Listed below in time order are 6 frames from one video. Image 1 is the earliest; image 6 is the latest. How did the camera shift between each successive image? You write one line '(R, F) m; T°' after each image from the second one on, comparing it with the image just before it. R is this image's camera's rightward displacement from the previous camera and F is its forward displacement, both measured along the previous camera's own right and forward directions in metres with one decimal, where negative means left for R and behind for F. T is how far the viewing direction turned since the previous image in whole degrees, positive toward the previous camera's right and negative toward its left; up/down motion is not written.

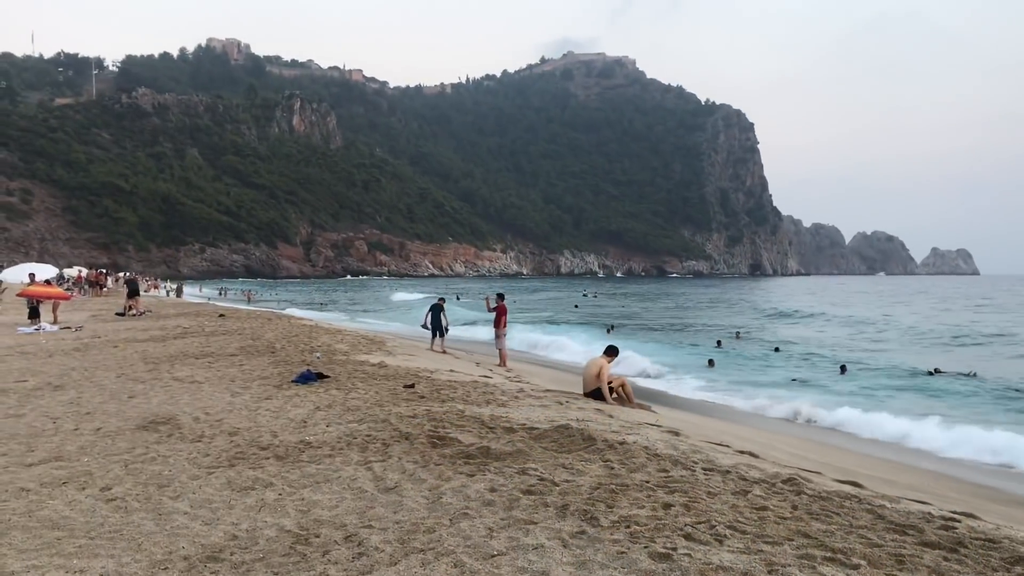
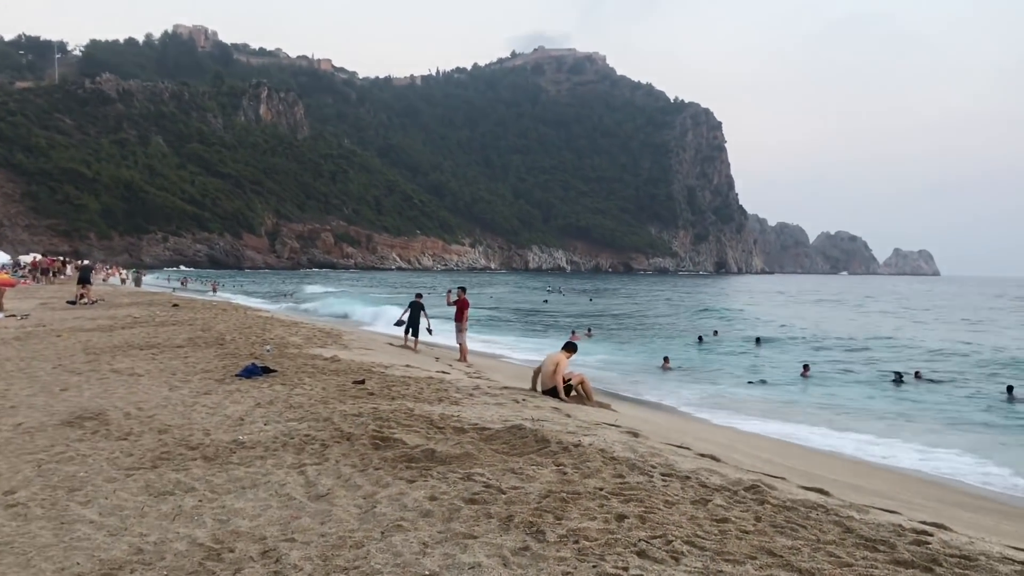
(+0.1, +0.4) m; +2°
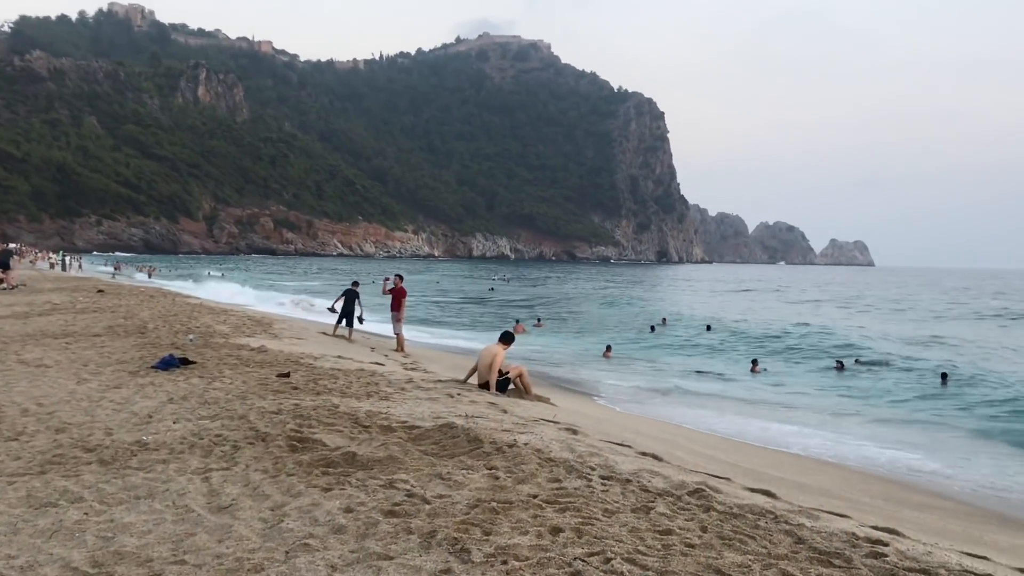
(+0.1, +0.4) m; +3°
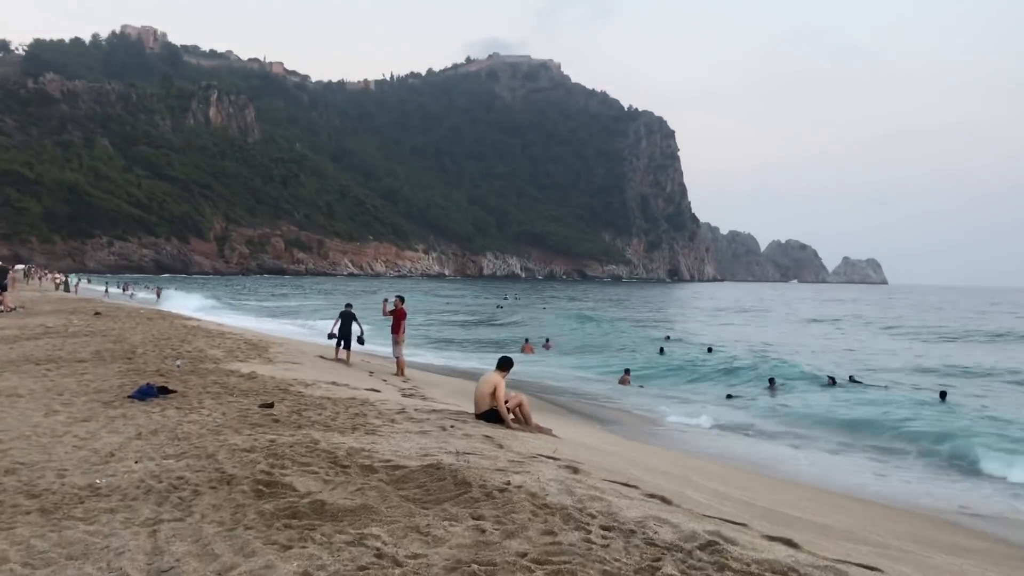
(+0.1, +0.5) m; -1°
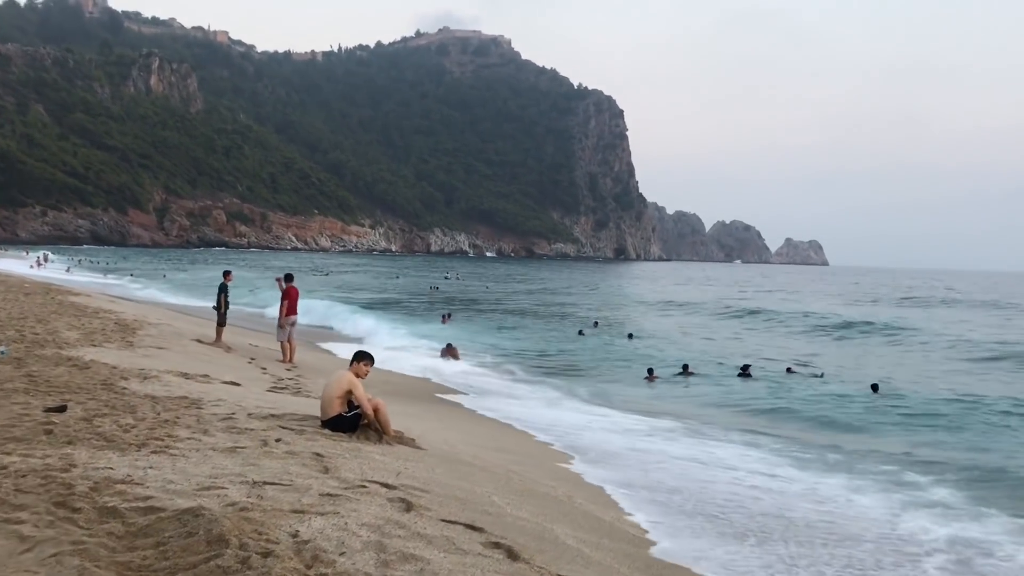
(+0.6, +1.3) m; +3°
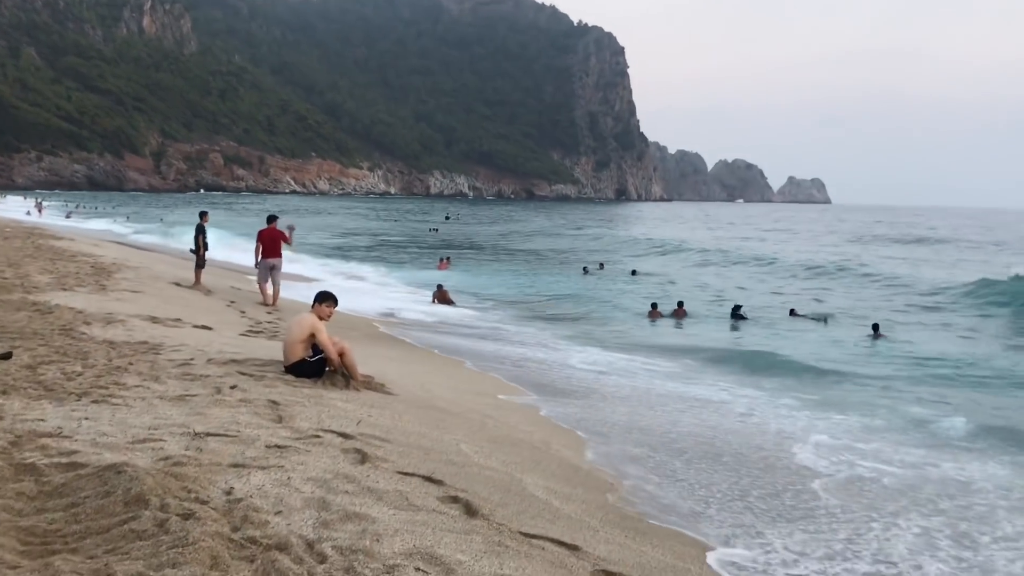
(+0.2, +0.4) m; 0°
